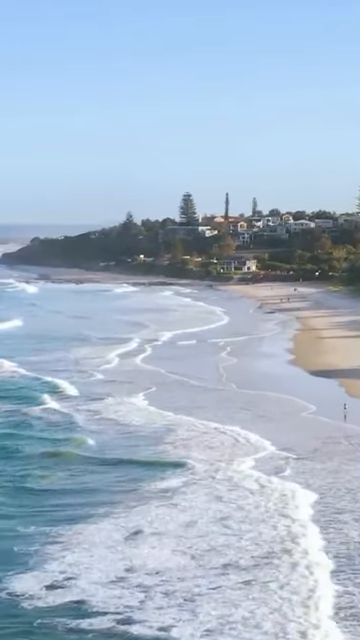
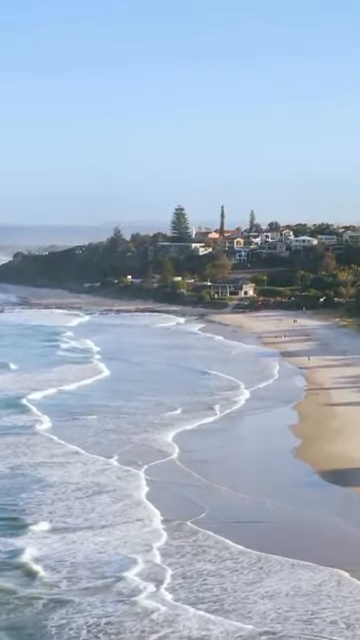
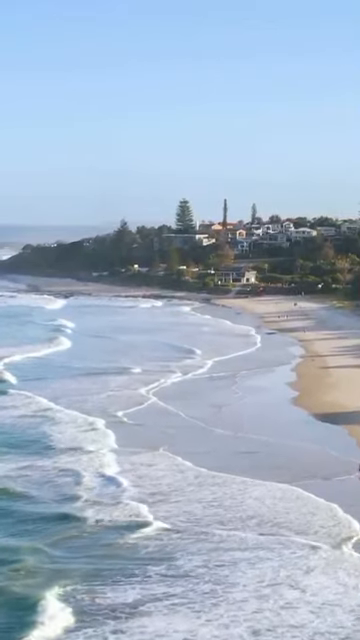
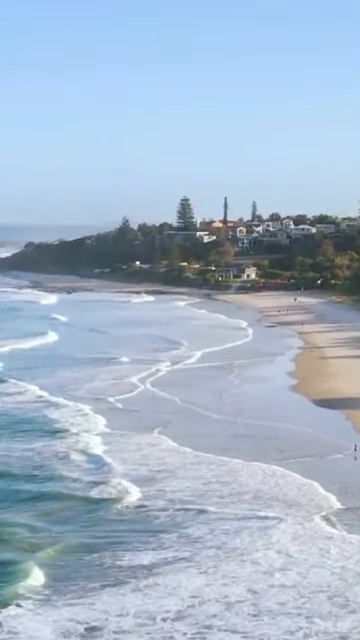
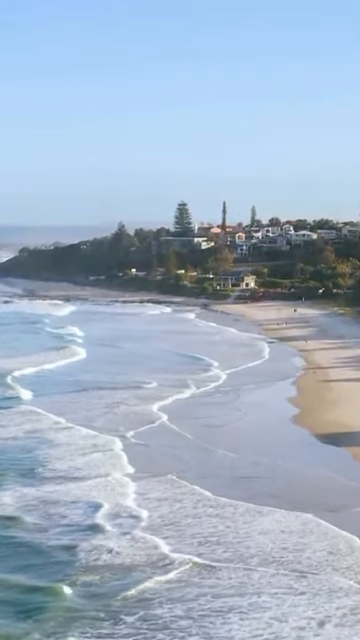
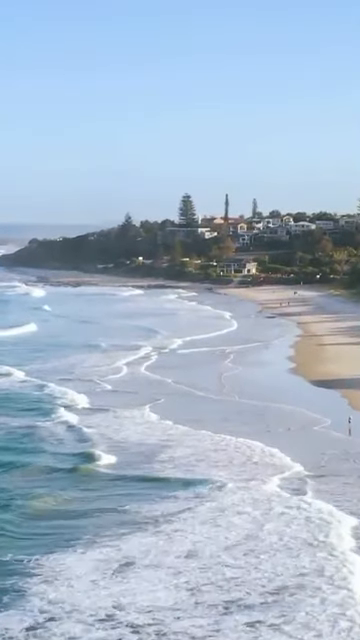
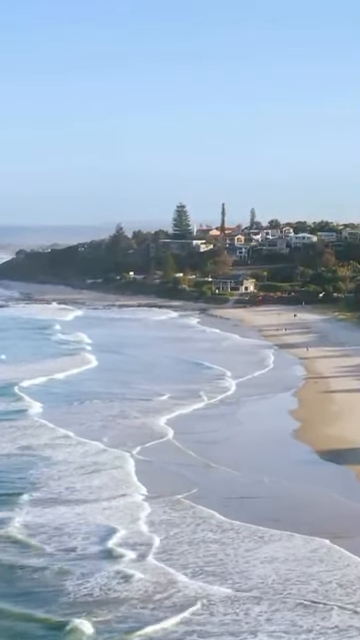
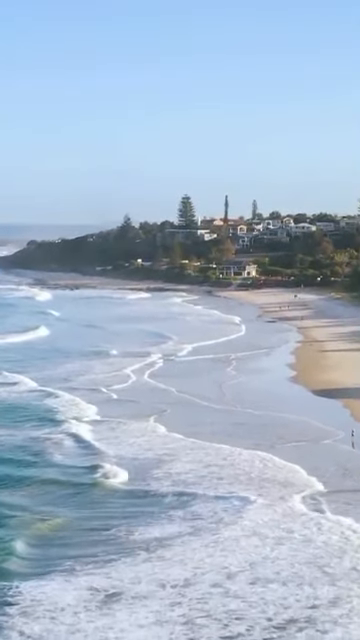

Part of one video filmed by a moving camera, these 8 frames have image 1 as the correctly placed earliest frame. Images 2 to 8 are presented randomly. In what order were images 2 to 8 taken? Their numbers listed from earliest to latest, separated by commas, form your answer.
6, 8, 4, 3, 5, 7, 2
